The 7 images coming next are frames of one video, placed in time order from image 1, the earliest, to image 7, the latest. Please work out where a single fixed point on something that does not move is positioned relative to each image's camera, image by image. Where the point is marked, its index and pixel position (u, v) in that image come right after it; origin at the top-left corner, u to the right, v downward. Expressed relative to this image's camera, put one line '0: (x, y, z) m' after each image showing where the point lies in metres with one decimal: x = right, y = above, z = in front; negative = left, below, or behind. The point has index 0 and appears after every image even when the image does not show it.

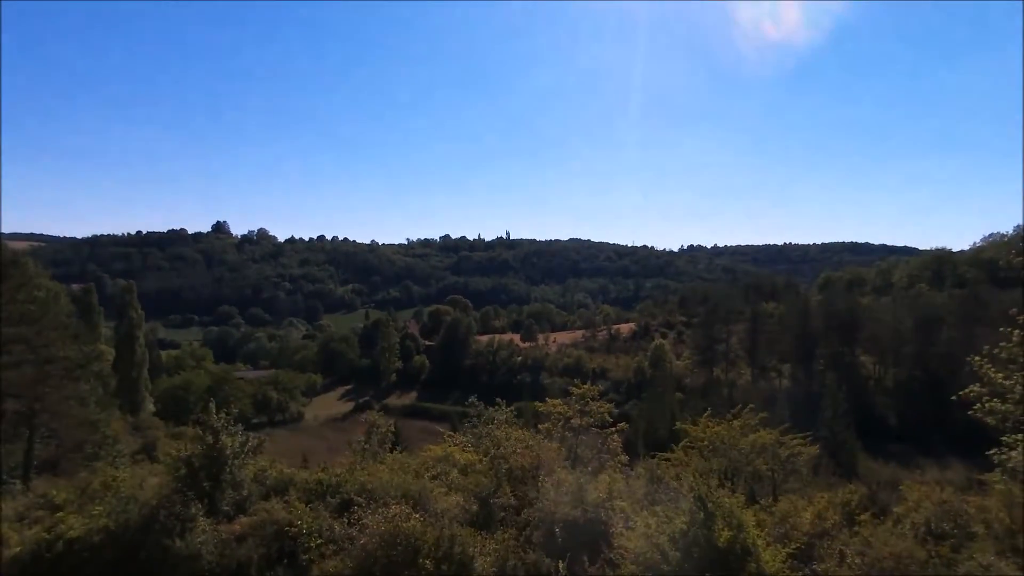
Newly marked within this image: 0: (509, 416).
0: (-0.1, -2.7, +13.4) m
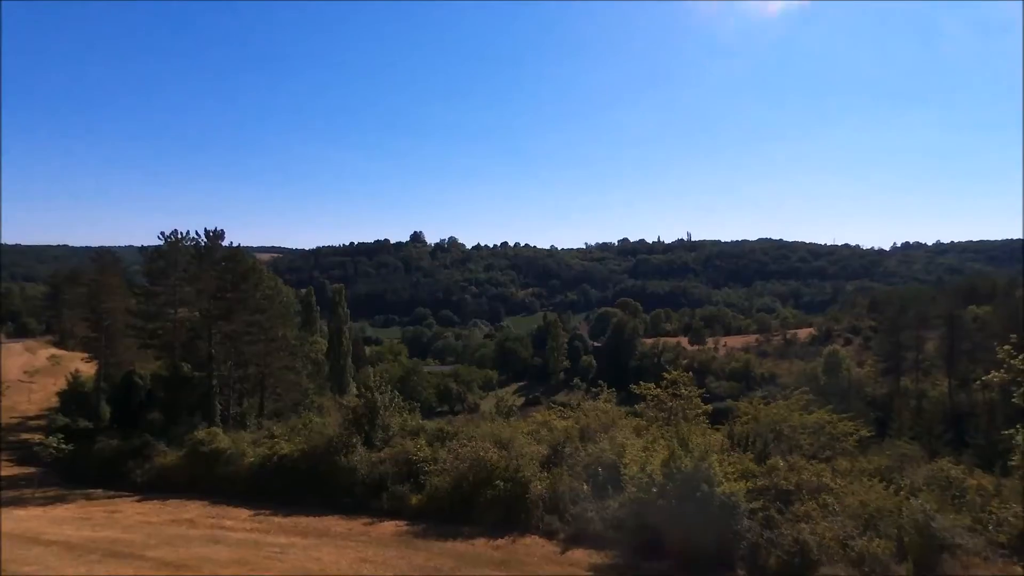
0: (+2.2, -2.6, +15.8) m
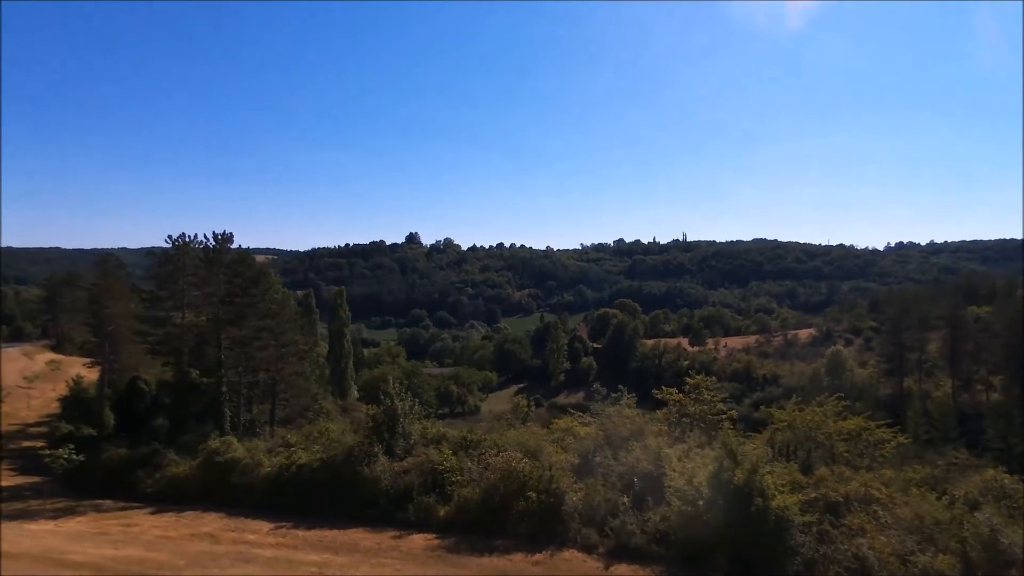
0: (+2.7, -2.7, +15.5) m
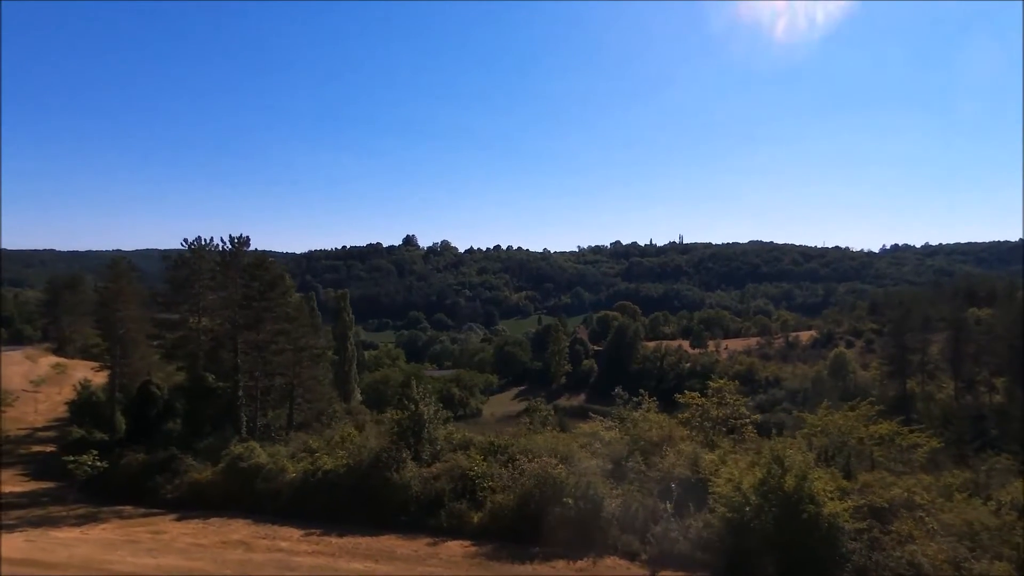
0: (+3.3, -2.8, +15.4) m
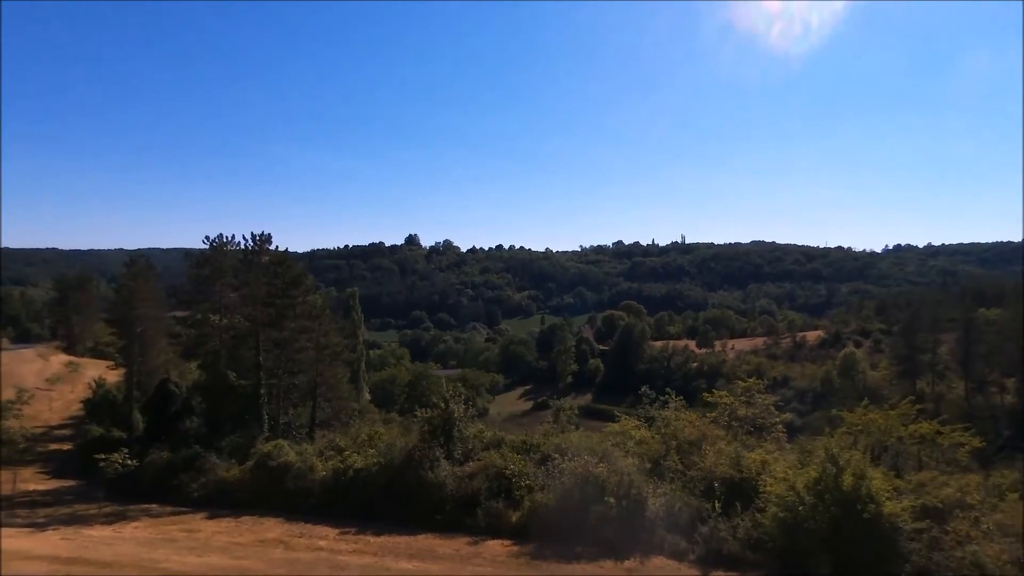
0: (+3.9, -2.7, +15.3) m
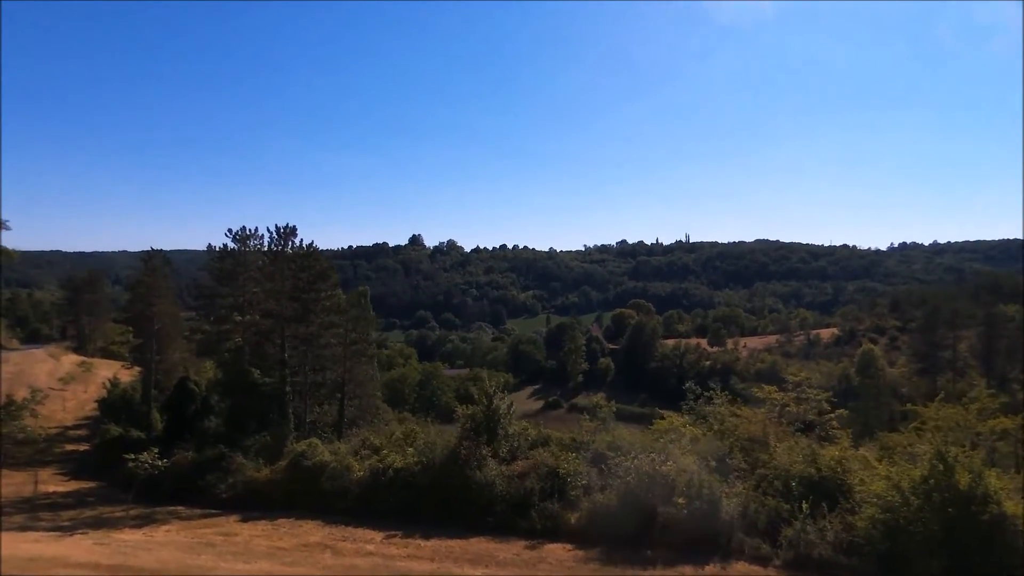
0: (+4.8, -2.5, +14.6) m
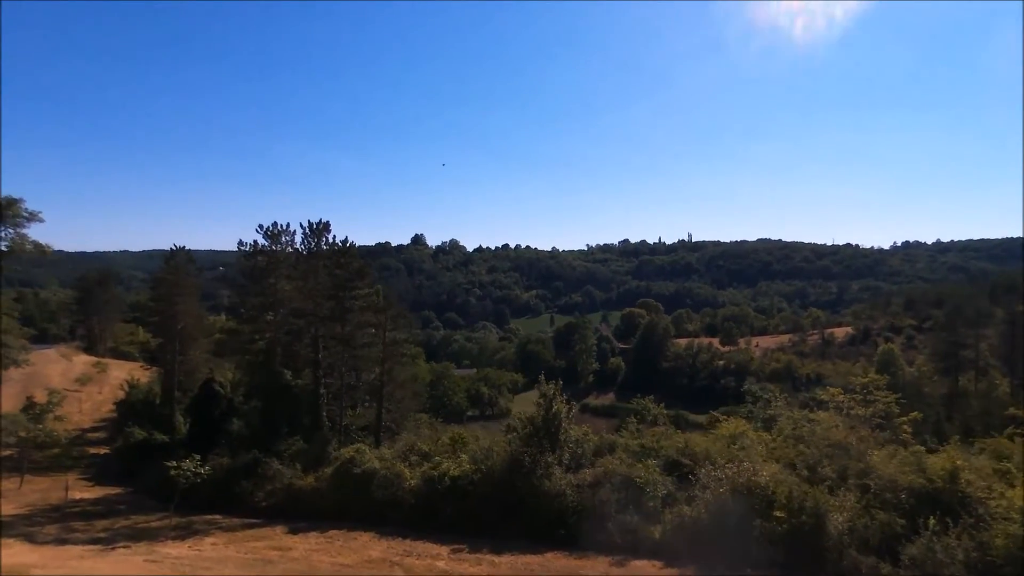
0: (+5.9, -2.4, +13.9) m
